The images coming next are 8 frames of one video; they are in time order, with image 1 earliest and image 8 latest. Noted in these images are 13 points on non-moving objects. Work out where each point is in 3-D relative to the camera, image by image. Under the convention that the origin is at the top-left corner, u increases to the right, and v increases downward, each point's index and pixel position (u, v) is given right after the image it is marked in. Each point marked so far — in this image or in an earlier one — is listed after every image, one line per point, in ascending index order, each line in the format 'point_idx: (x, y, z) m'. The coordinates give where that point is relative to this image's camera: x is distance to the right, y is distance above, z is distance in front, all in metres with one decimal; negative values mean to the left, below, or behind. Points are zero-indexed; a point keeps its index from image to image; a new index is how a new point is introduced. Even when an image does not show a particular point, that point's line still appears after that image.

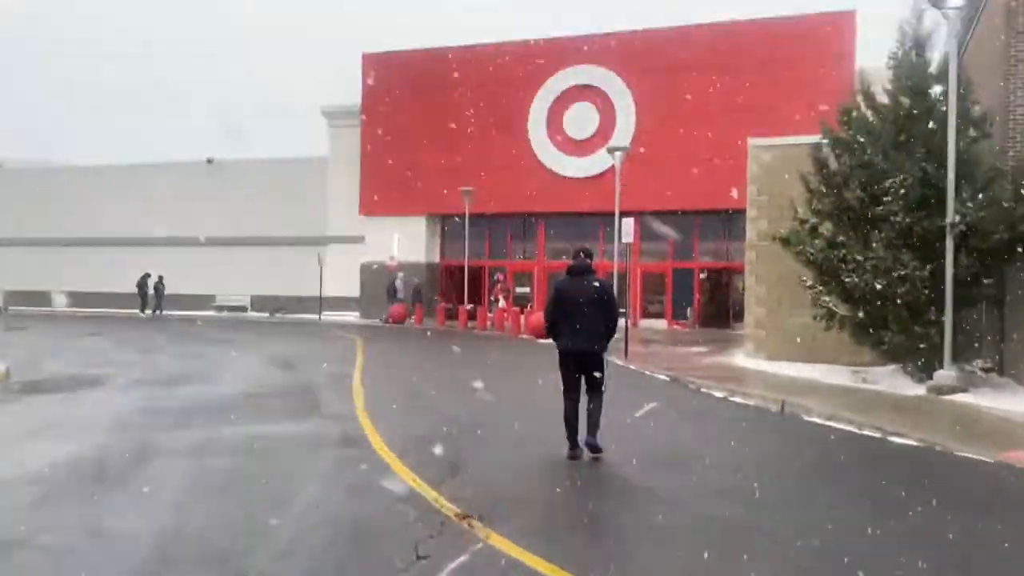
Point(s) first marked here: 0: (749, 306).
0: (+5.0, -0.4, +18.5) m
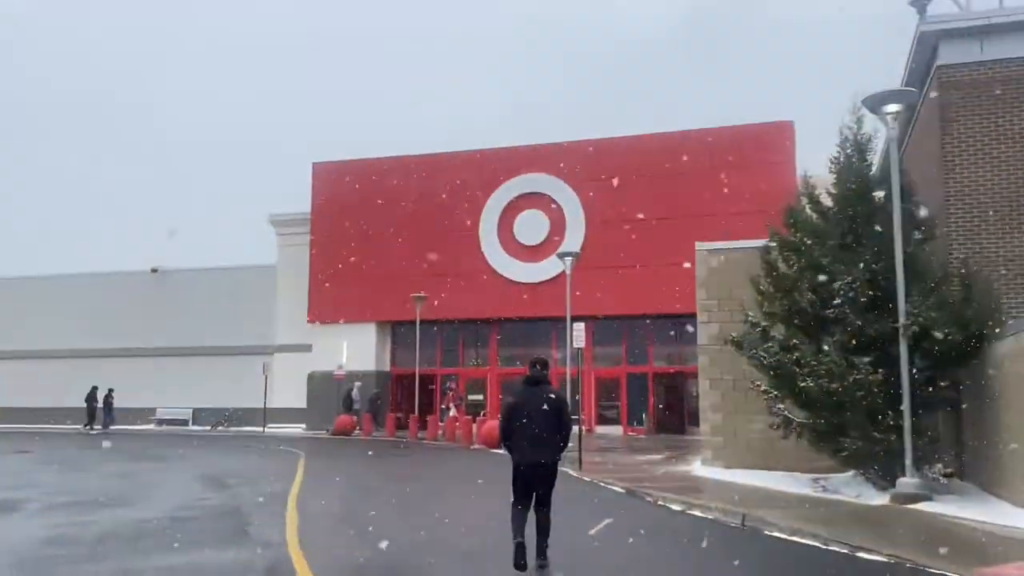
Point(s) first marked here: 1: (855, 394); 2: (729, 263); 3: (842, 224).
0: (+4.0, -2.6, +18.0) m
1: (+4.8, -1.5, +12.1) m
2: (+4.5, +0.5, +18.1) m
3: (+5.0, +1.0, +13.2) m
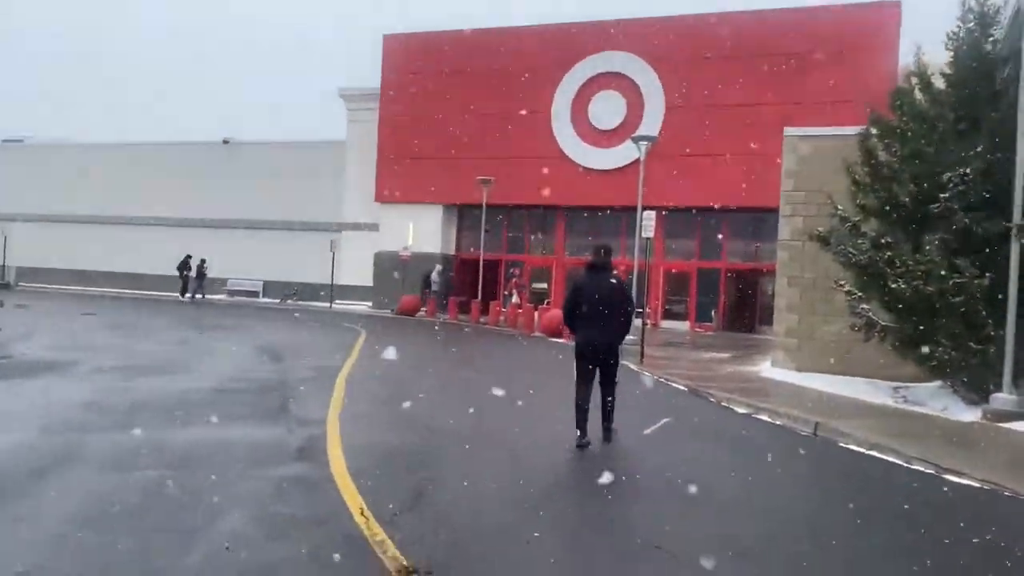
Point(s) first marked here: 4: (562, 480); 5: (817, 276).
0: (+5.2, -0.5, +16.9) m
1: (+5.5, -0.2, +10.8) m
2: (+5.9, +2.6, +16.6) m
3: (+6.0, +2.4, +11.7) m
4: (+0.4, -1.7, +7.7) m
5: (+5.8, +0.2, +16.5) m
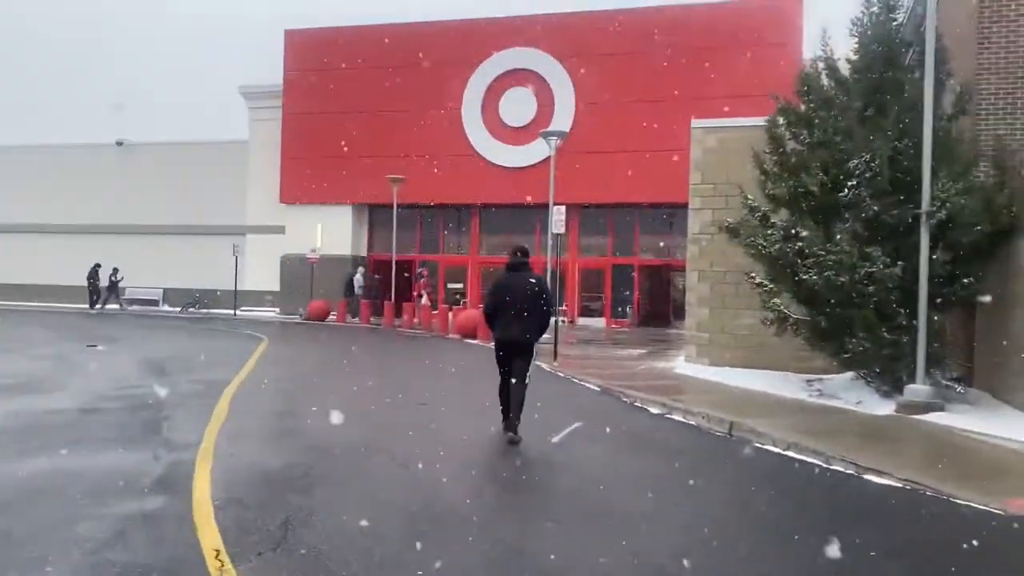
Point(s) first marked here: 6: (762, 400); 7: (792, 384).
0: (+3.4, -0.4, +16.6) m
1: (+4.3, 0.0, +10.5) m
2: (+4.1, +2.7, +16.3) m
3: (+4.6, +2.6, +11.4) m
4: (-0.4, -1.7, +6.9) m
5: (+4.1, +0.4, +16.3) m
6: (+3.3, -1.5, +11.5) m
7: (+4.4, -1.5, +13.6) m
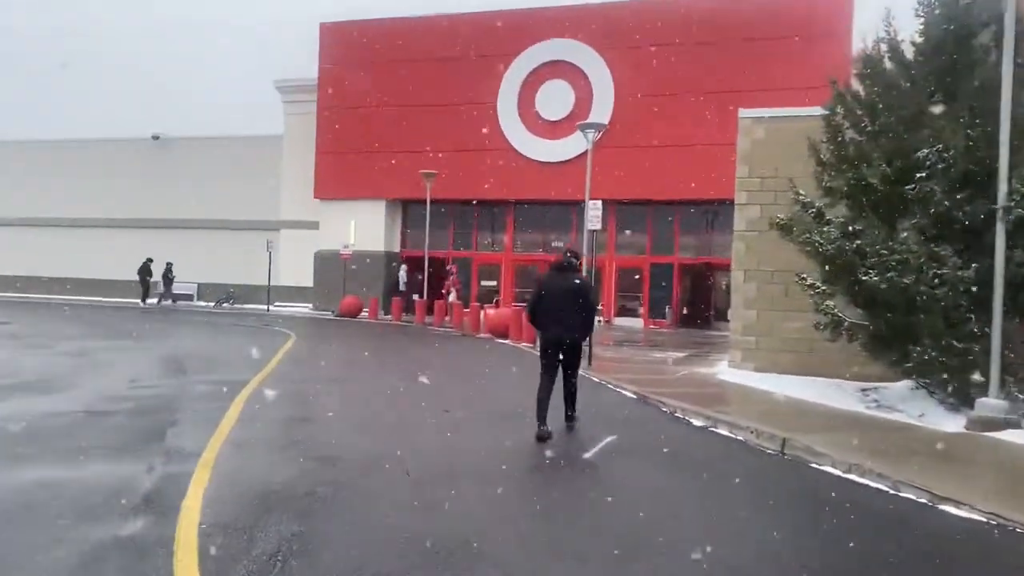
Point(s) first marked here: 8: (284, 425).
0: (+4.0, -0.4, +15.6) m
1: (+4.6, -0.1, +9.6) m
2: (+4.7, +2.7, +15.3) m
3: (+5.0, +2.5, +10.4) m
4: (-0.3, -1.7, +6.1) m
5: (+4.6, +0.3, +15.3) m
6: (+3.7, -1.5, +10.6) m
7: (+4.8, -1.5, +12.6) m
8: (-2.5, -1.5, +9.6) m
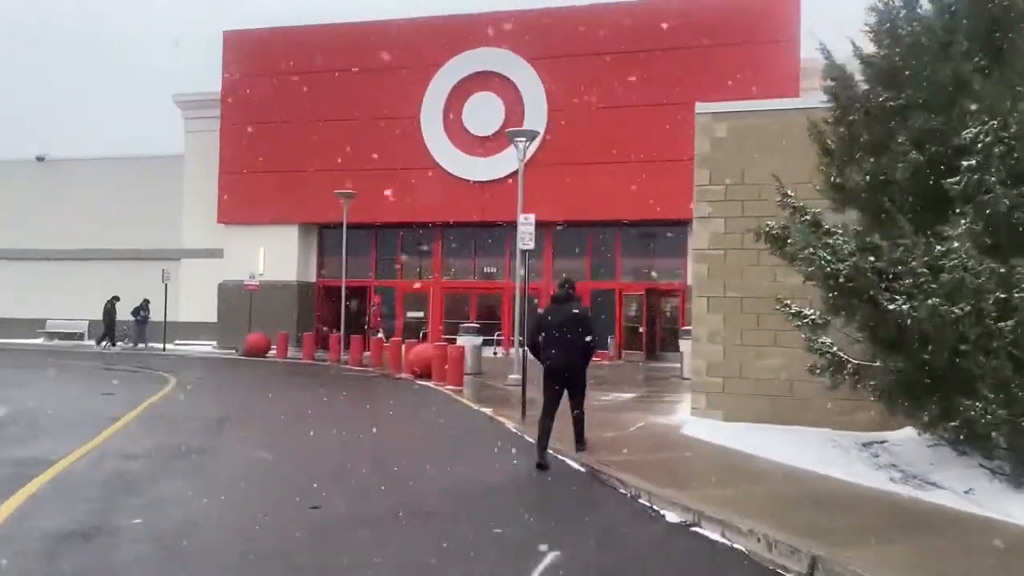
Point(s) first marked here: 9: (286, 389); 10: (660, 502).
0: (+2.8, -0.8, +12.8) m
1: (+3.8, -0.3, +6.8) m
2: (+3.4, +2.3, +12.6) m
3: (+4.1, +2.3, +7.7) m
4: (-0.8, -1.9, +3.0) m
5: (+3.4, -0.1, +12.5) m
6: (+2.8, -1.8, +7.7) m
7: (+3.8, -1.9, +9.8) m
8: (-3.3, -1.9, +6.3) m
9: (-4.8, -2.2, +18.8) m
10: (+1.3, -1.9, +7.6) m
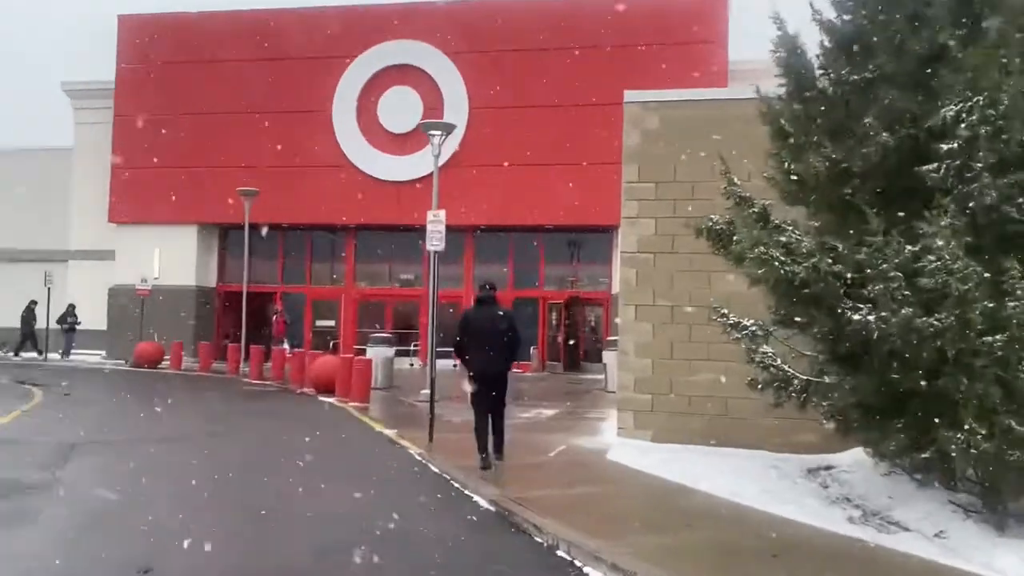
0: (+1.5, -0.9, +11.5) m
1: (+3.1, -0.4, +5.7) m
2: (+2.2, +2.2, +11.4) m
3: (+3.3, +2.2, +6.6) m
4: (-1.2, -1.9, +1.5) m
5: (+2.2, -0.2, +11.3) m
6: (+2.0, -1.8, +6.4) m
7: (+2.8, -2.0, +8.6) m
8: (-4.0, -1.9, +4.5) m
9: (-6.6, -2.3, +16.9) m
10: (+0.5, -1.9, +6.2) m
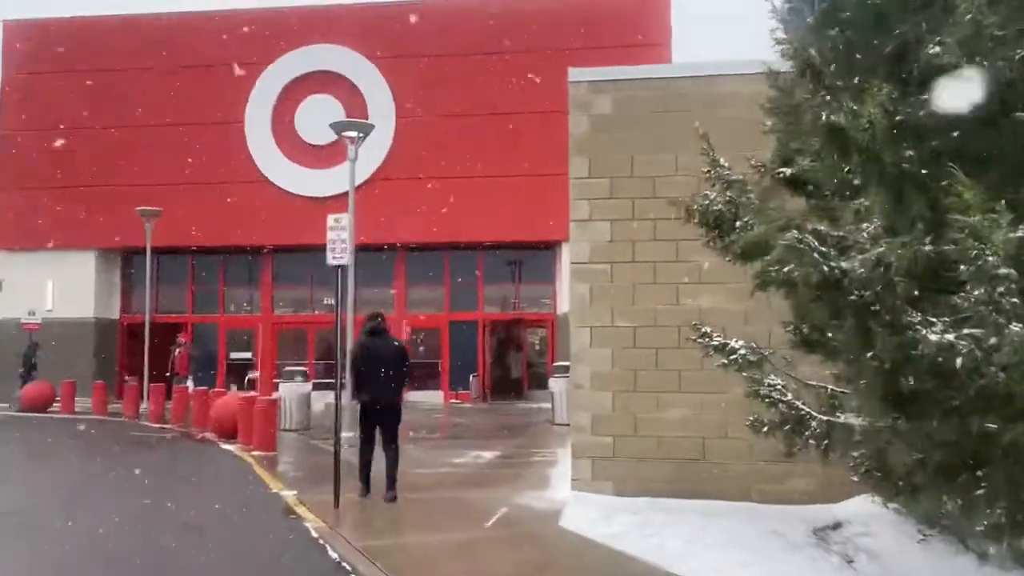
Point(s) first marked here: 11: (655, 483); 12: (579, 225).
0: (+0.7, -1.1, +9.3) m
1: (+2.7, -0.4, +3.6) m
2: (+1.3, +2.0, +9.4) m
3: (+2.8, +2.2, +4.7) m
4: (-1.3, -1.9, -0.9) m
5: (+1.4, -0.4, +9.2) m
6: (+1.6, -1.9, +4.3) m
7: (+2.3, -2.0, +6.5) m
8: (-4.2, -2.0, +2.0) m
9: (-7.7, -2.8, +14.1) m
10: (+0.1, -2.0, +3.9) m
11: (+1.5, -2.0, +9.0) m
12: (+0.7, +0.7, +9.5) m
